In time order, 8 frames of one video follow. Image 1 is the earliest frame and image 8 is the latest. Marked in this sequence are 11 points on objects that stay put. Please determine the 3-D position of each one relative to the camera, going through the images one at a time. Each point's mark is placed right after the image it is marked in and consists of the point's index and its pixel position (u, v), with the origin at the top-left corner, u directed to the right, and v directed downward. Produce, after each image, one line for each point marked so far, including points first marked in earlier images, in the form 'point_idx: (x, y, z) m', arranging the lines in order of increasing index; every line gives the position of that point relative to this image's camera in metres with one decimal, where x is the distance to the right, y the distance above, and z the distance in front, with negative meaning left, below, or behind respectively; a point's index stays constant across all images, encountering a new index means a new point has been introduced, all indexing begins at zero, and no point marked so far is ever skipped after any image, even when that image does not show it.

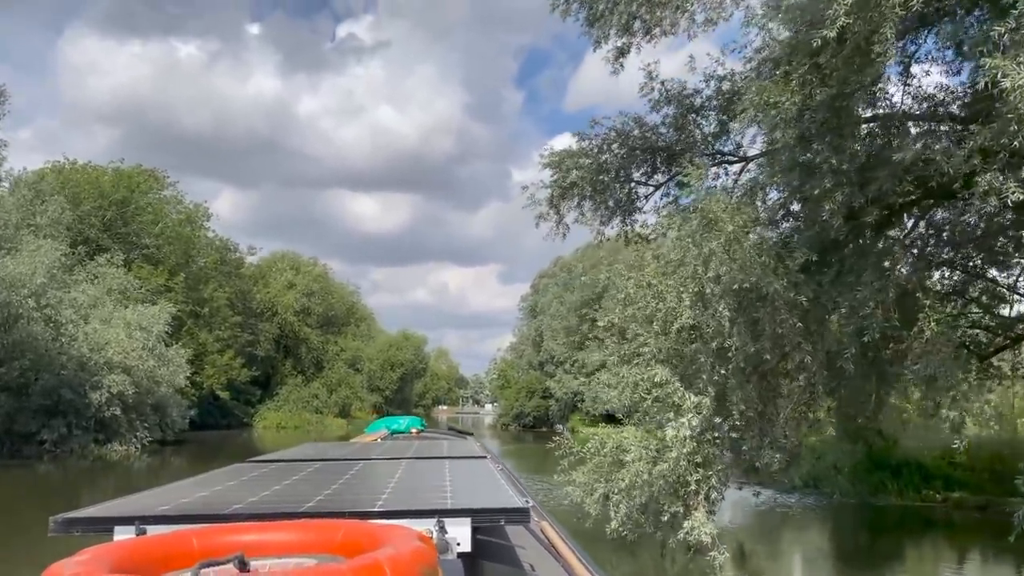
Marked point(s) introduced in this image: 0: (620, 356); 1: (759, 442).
0: (+1.2, -0.8, +9.3) m
1: (+2.4, -1.5, +7.9) m
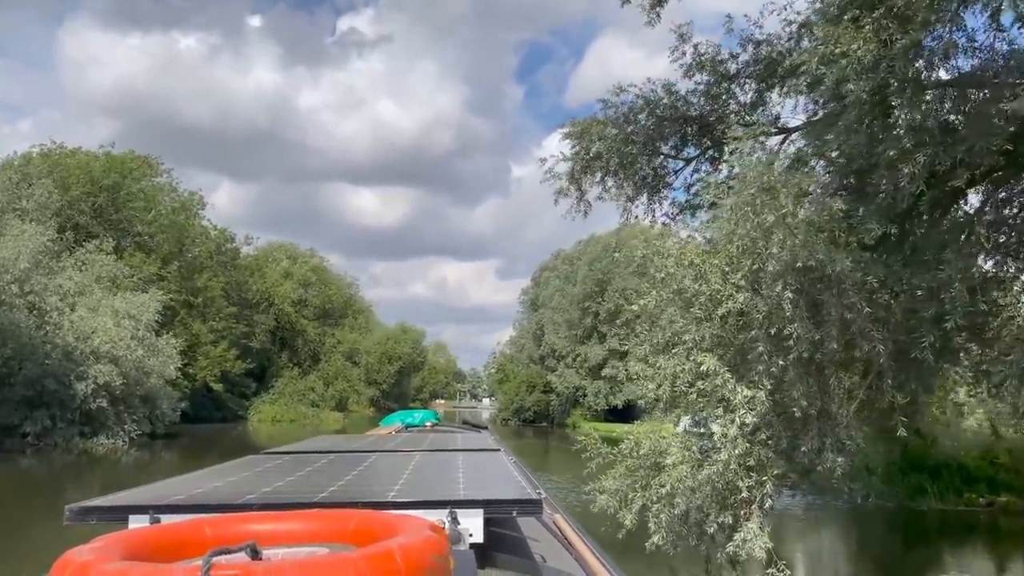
0: (+1.4, -0.6, +8.3) m
1: (+2.6, -1.3, +6.8) m
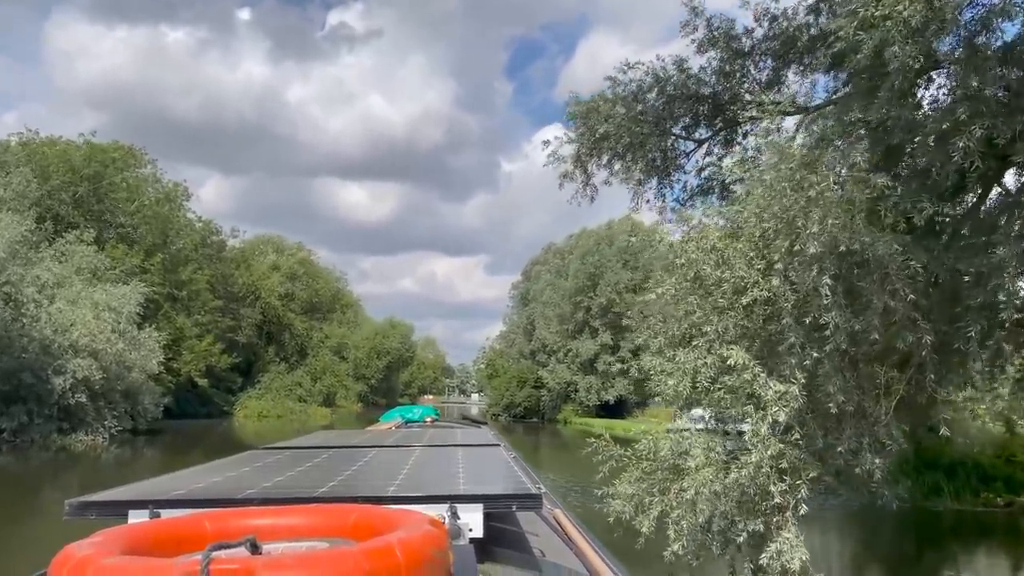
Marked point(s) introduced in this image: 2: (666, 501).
0: (+1.5, -0.5, +7.7) m
1: (+2.6, -1.2, +6.2) m
2: (+1.3, -1.8, +6.8) m
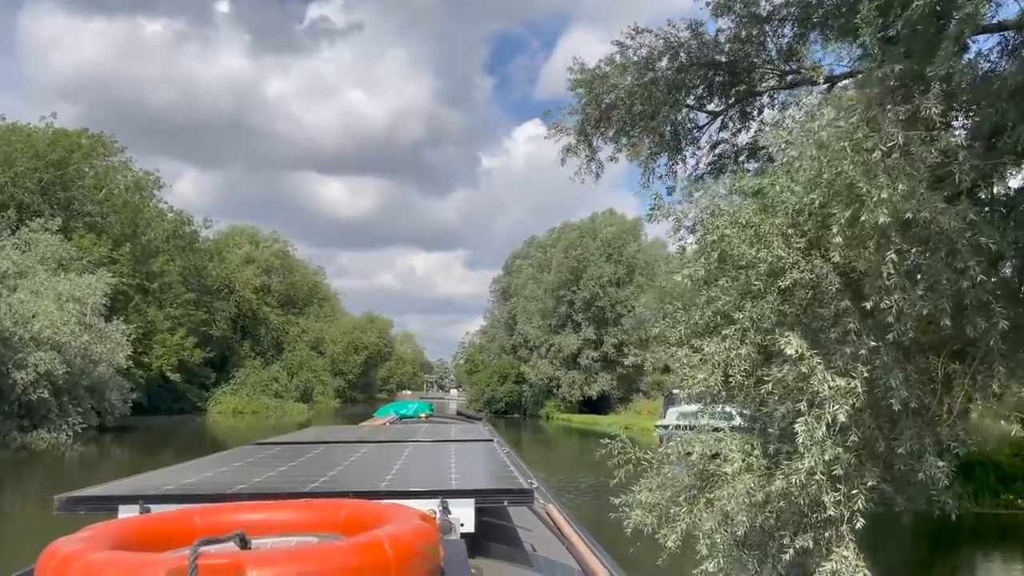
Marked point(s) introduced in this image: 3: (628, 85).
0: (+1.5, -0.3, +6.9) m
1: (+2.7, -1.0, +5.4) m
2: (+1.3, -1.6, +6.0) m
3: (+1.3, +2.2, +8.9) m
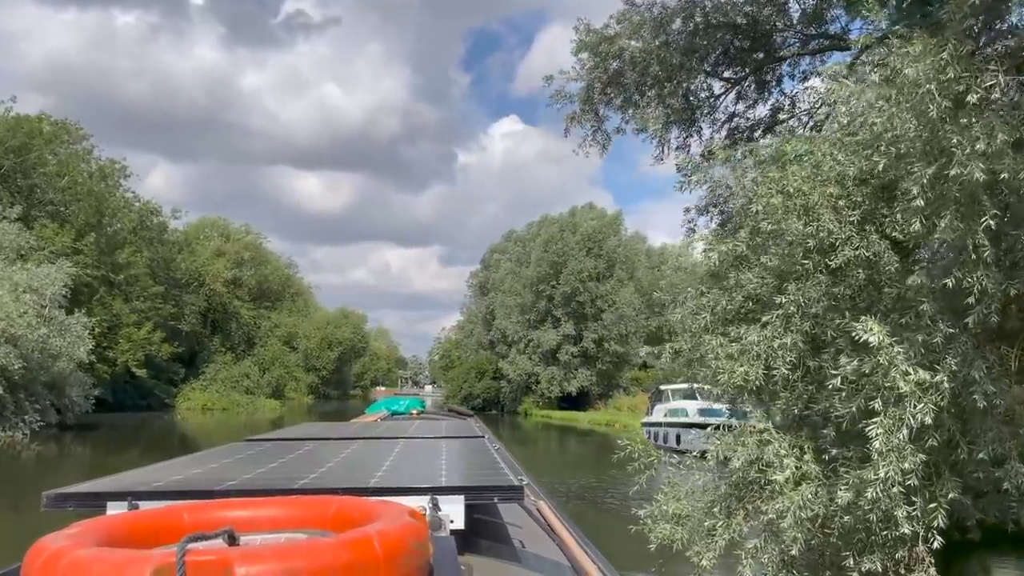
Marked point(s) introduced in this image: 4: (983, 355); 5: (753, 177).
0: (+1.5, -0.2, +6.0) m
1: (+2.7, -0.9, +4.7) m
2: (+1.4, -1.5, +5.1) m
3: (+1.2, +2.4, +8.0) m
4: (+2.7, -0.4, +4.7) m
5: (+2.1, +1.0, +7.3) m
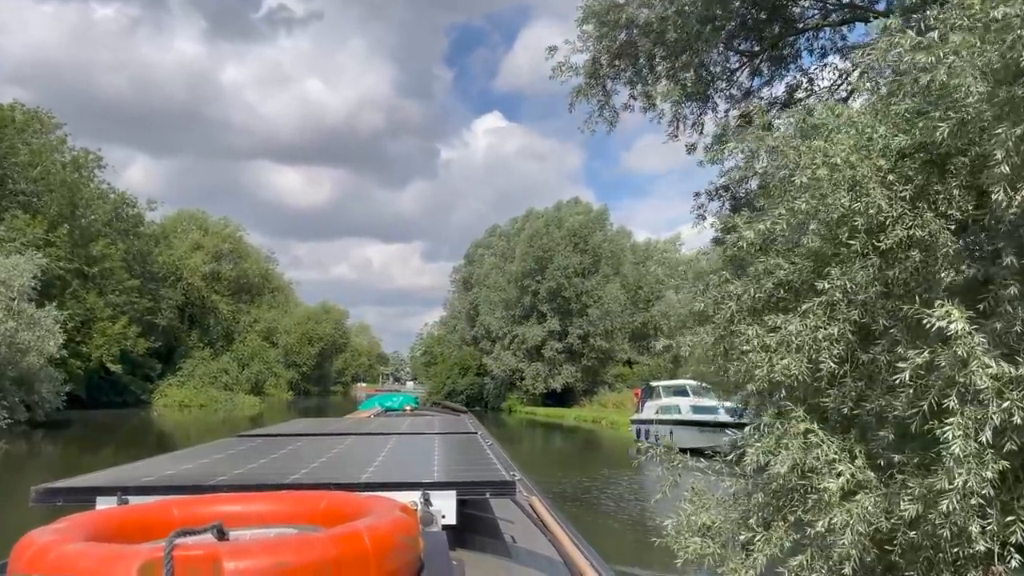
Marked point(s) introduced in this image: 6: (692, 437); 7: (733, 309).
0: (+1.6, -0.1, +5.5) m
1: (+2.8, -0.8, +4.1) m
2: (+1.4, -1.4, +4.6) m
3: (+1.3, +2.5, +7.4) m
4: (+2.8, -0.3, +4.1) m
5: (+2.1, +1.1, +6.7) m
6: (+4.4, -3.6, +19.7) m
7: (+1.5, -0.2, +5.6) m
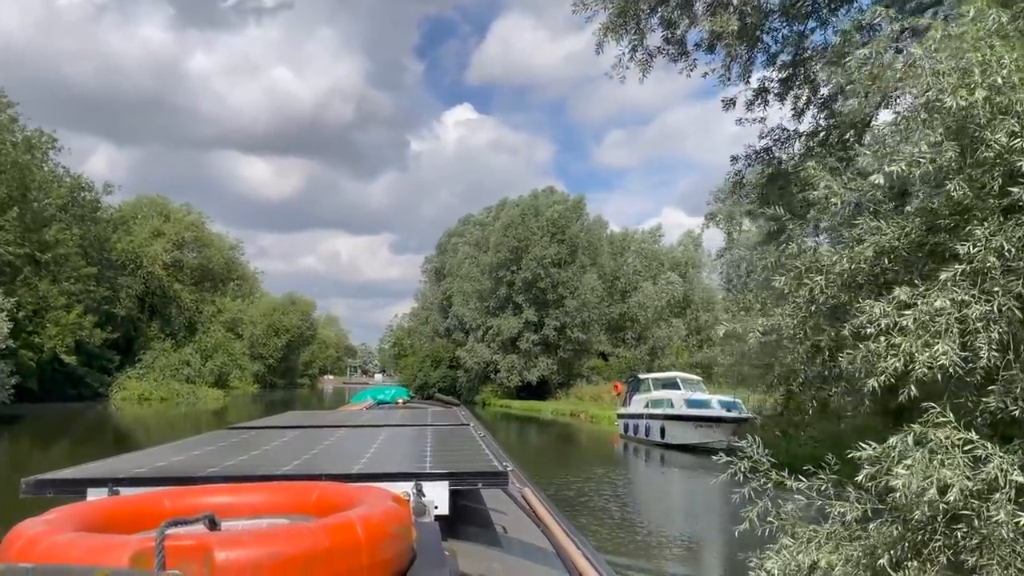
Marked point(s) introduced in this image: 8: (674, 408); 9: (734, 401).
0: (+1.7, +0.1, +4.3) m
1: (+3.0, -0.7, +3.0) m
2: (+1.6, -1.2, +3.4) m
3: (+1.4, +2.6, +6.3) m
4: (+3.0, -0.2, +3.1) m
5: (+2.2, +1.3, +5.6) m
6: (+4.0, -3.3, +18.7) m
7: (+1.6, 0.0, +4.5) m
8: (+3.8, -2.8, +19.3) m
9: (+5.0, -2.5, +18.4) m
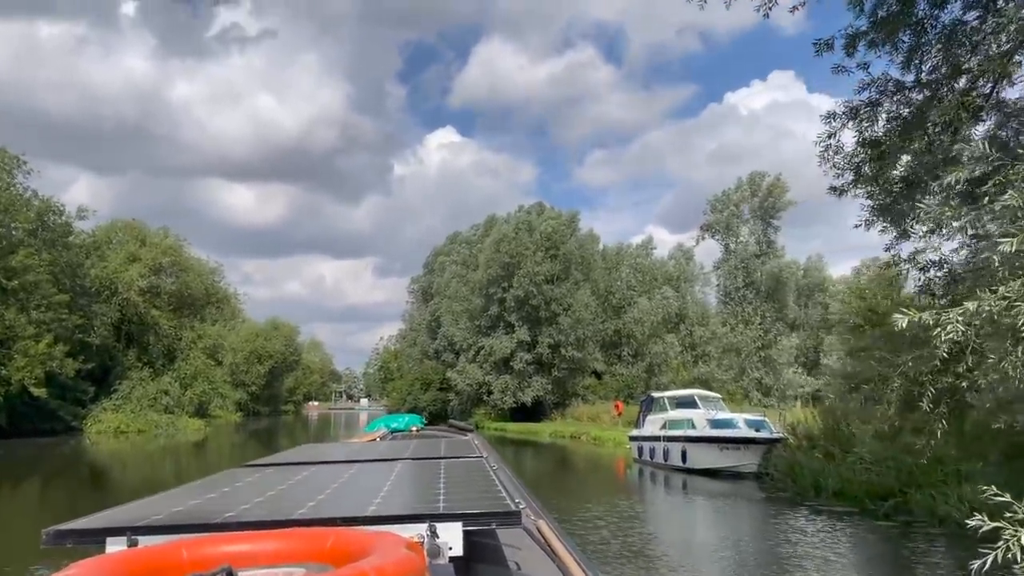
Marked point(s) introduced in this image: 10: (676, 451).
0: (+2.1, +0.2, +2.9) m
1: (+3.4, -0.5, +1.6) m
2: (+2.0, -1.1, +1.9) m
3: (+1.6, +2.7, +4.9) m
4: (+3.3, 0.0, +1.6) m
5: (+2.5, +1.4, +4.2) m
6: (+4.1, -3.5, +17.2) m
7: (+2.0, +0.1, +3.0) m
8: (+3.9, -3.0, +17.8) m
9: (+5.1, -2.7, +16.9) m
10: (+3.5, -3.6, +18.1) m
